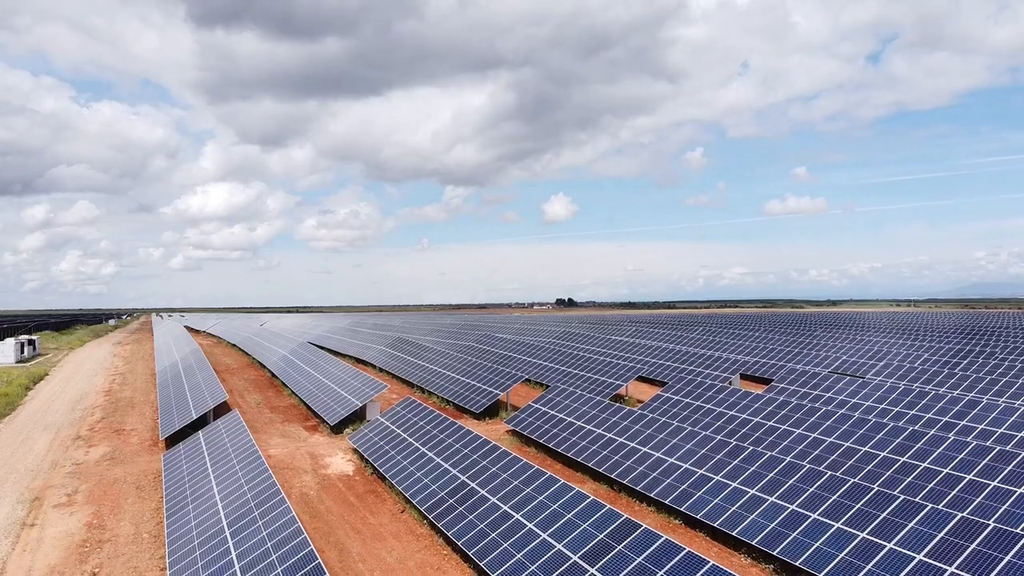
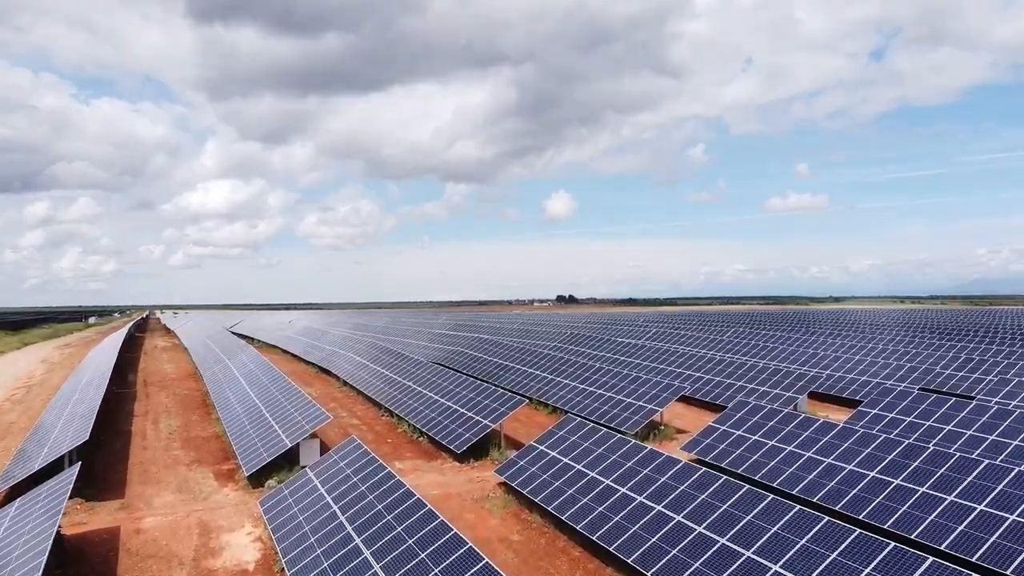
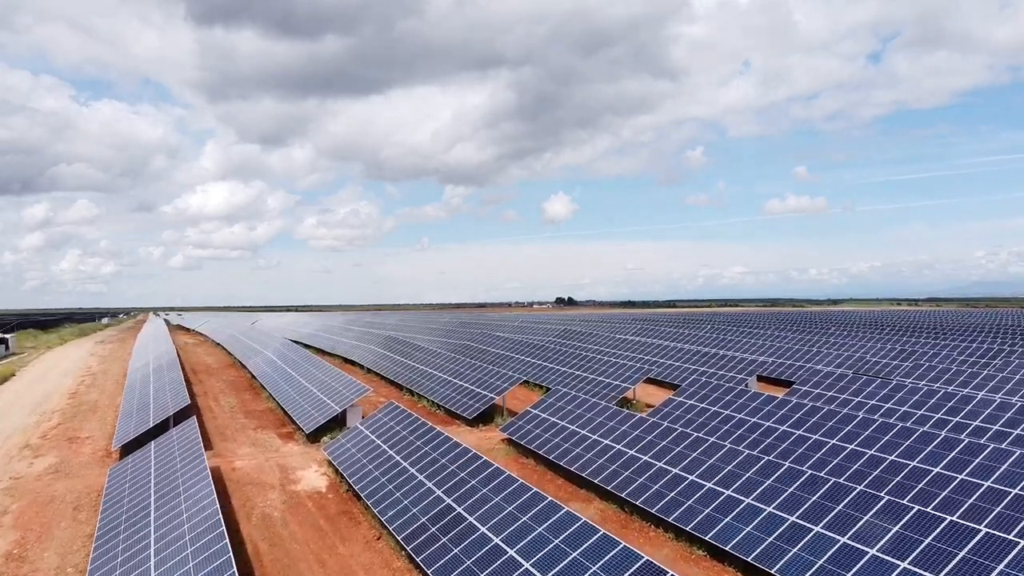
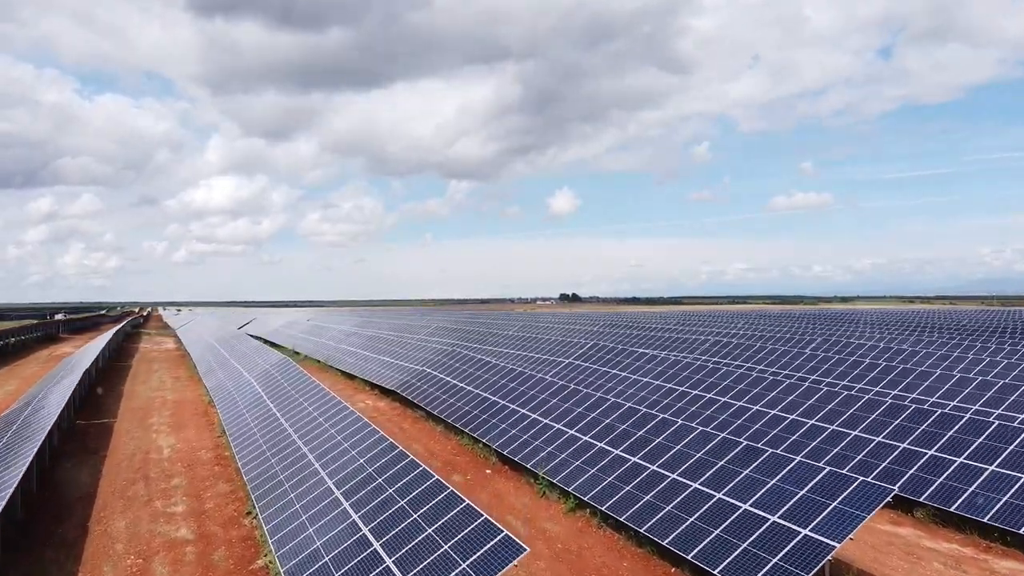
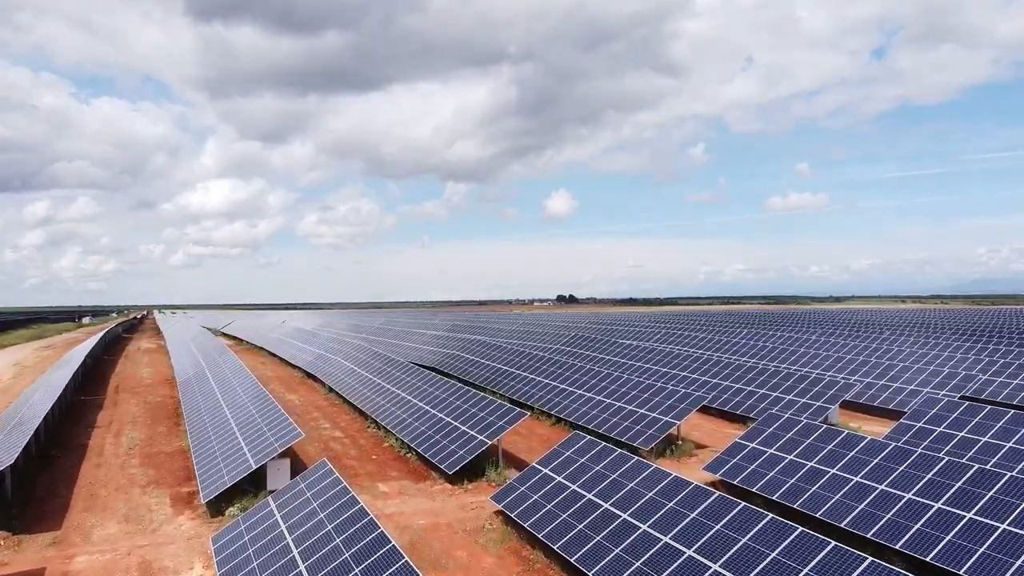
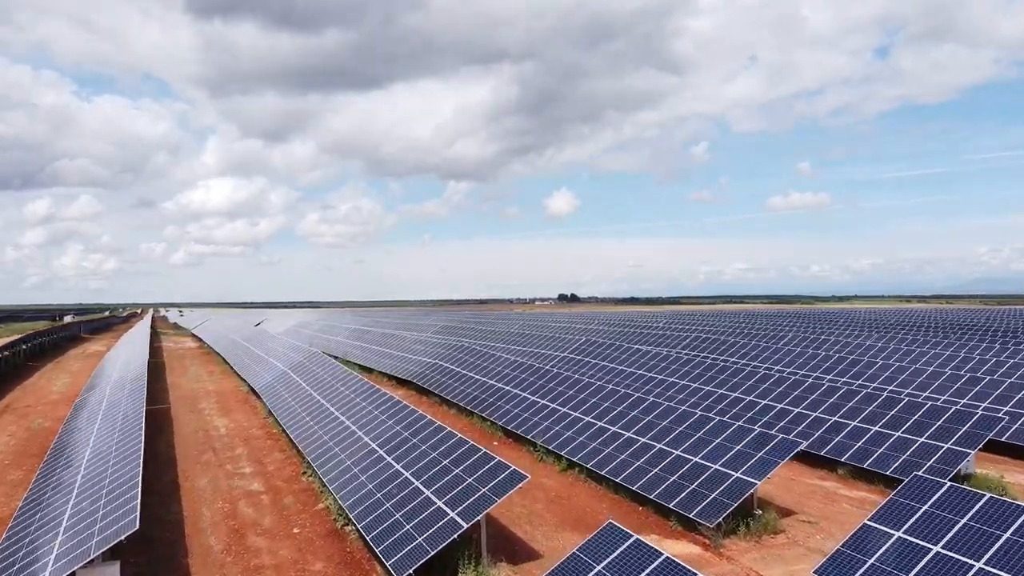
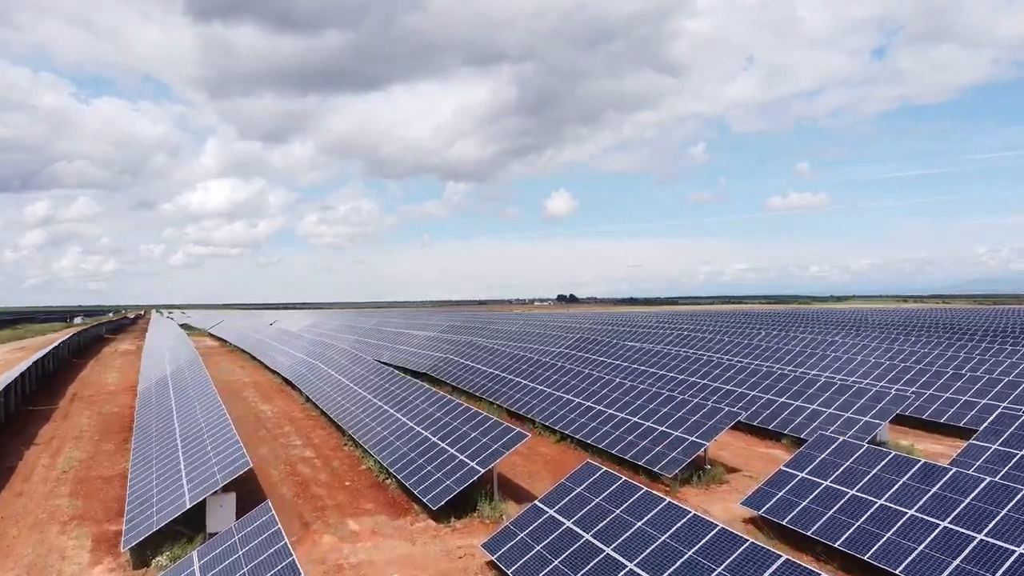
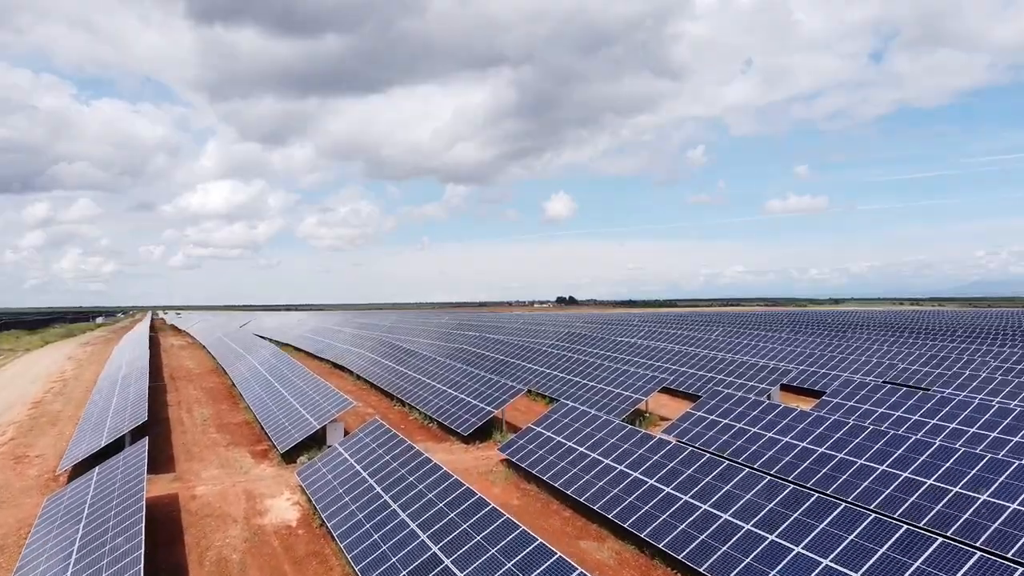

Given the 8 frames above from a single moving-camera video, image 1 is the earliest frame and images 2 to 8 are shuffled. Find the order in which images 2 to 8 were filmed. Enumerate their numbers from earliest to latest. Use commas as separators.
3, 8, 2, 5, 7, 6, 4
